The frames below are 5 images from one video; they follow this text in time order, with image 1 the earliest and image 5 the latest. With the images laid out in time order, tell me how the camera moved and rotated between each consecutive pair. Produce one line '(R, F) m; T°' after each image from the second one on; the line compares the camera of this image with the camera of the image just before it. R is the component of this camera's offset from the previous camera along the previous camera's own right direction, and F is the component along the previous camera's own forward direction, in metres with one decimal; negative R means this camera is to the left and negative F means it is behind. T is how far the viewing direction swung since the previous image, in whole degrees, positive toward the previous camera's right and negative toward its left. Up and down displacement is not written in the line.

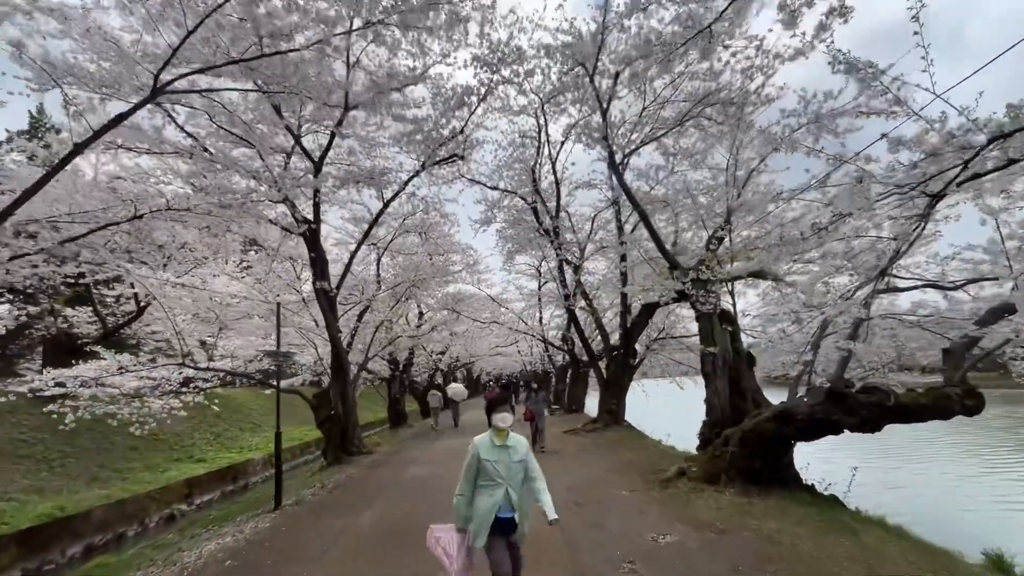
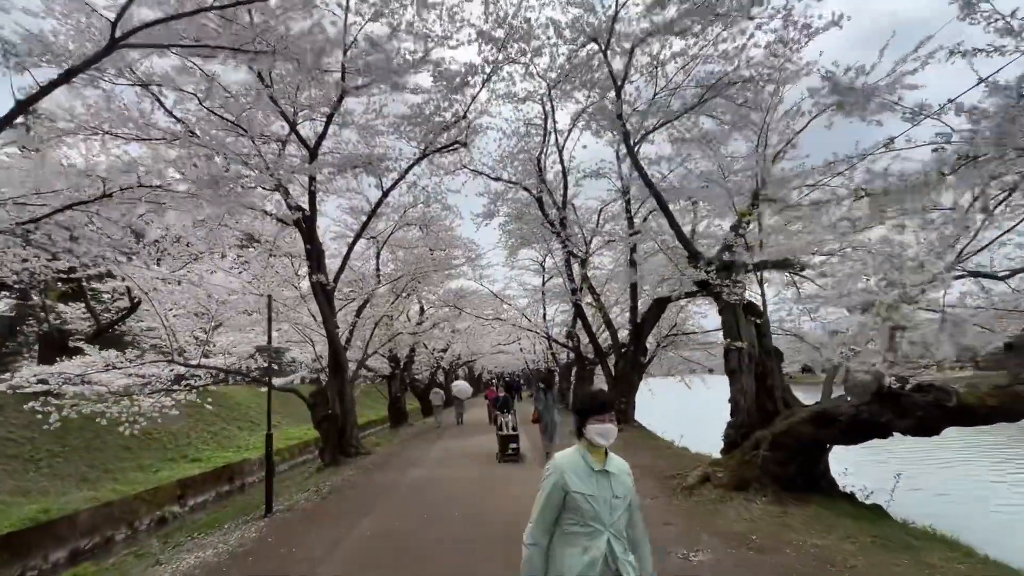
(-0.1, +0.5) m; 0°
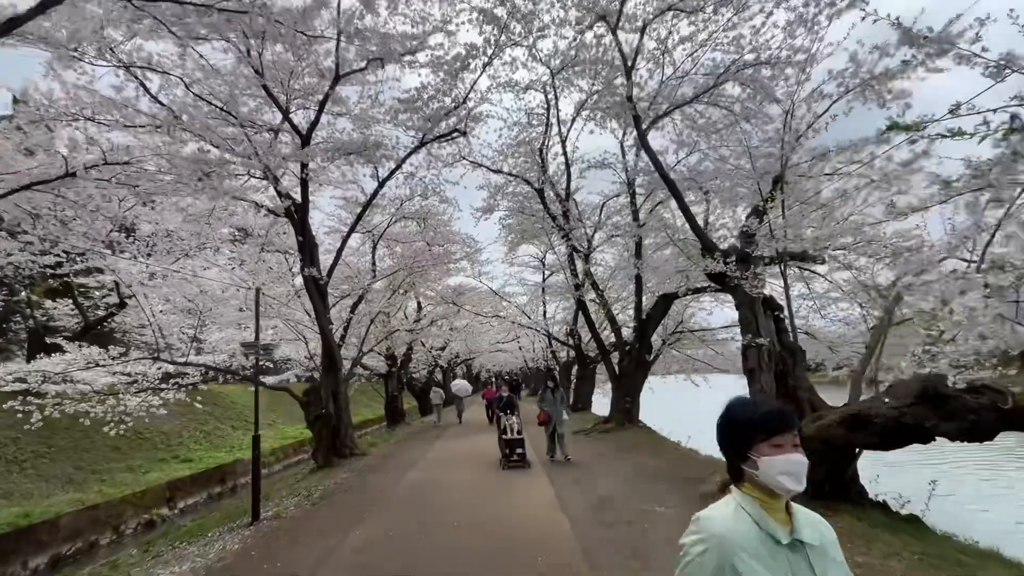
(-0.1, +0.4) m; 0°
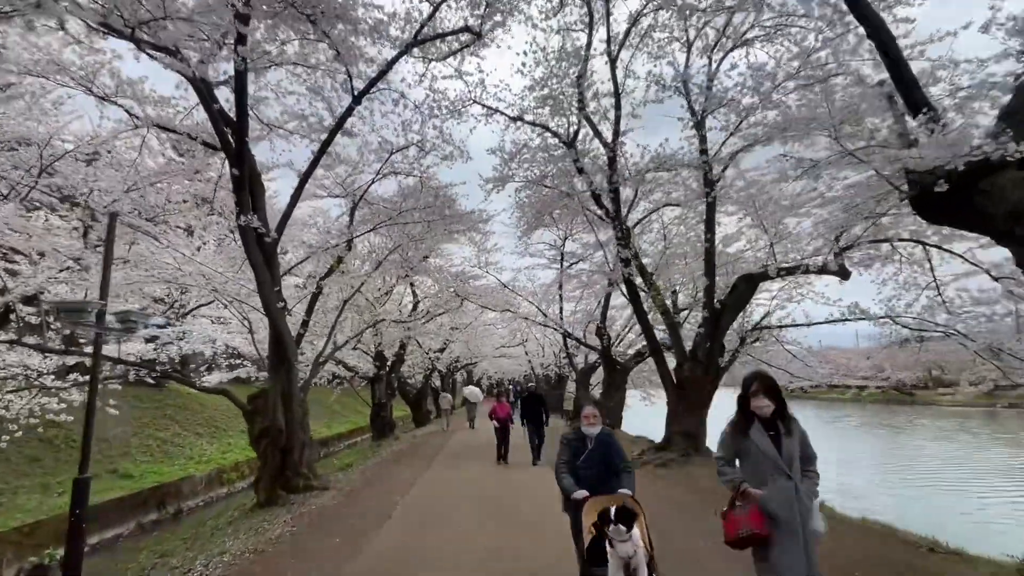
(-0.4, +3.1) m; 0°
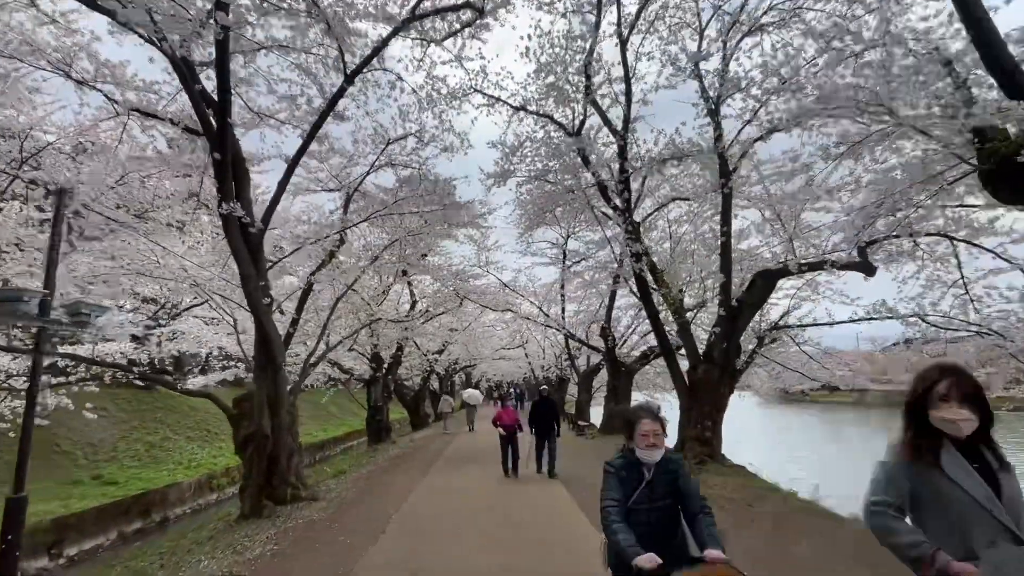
(-0.1, +0.5) m; 0°
